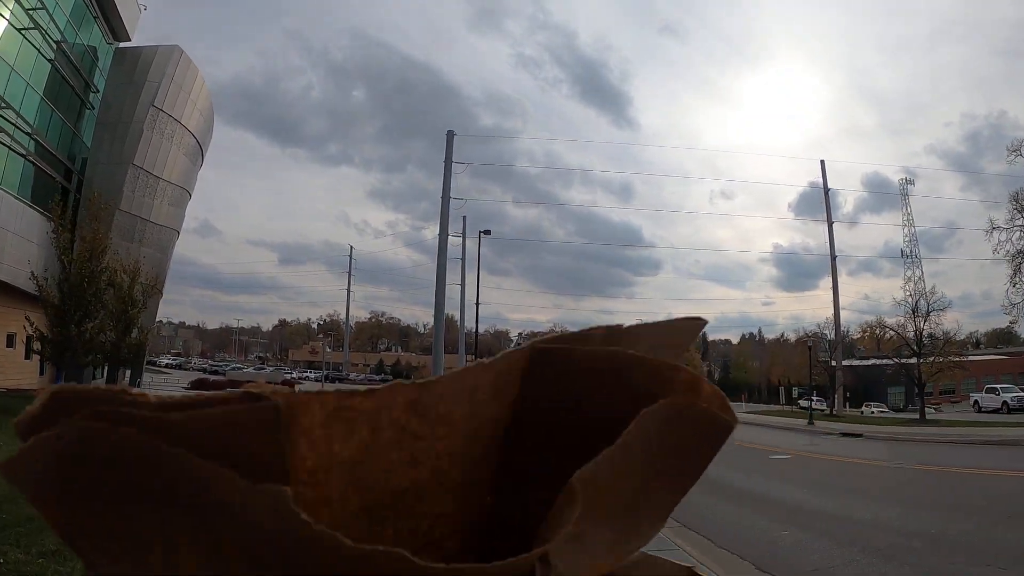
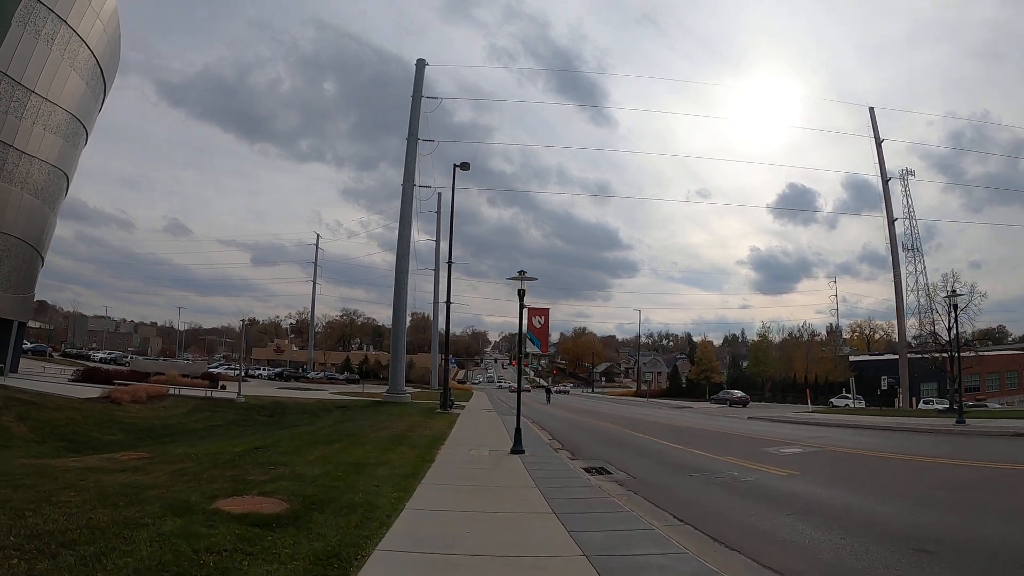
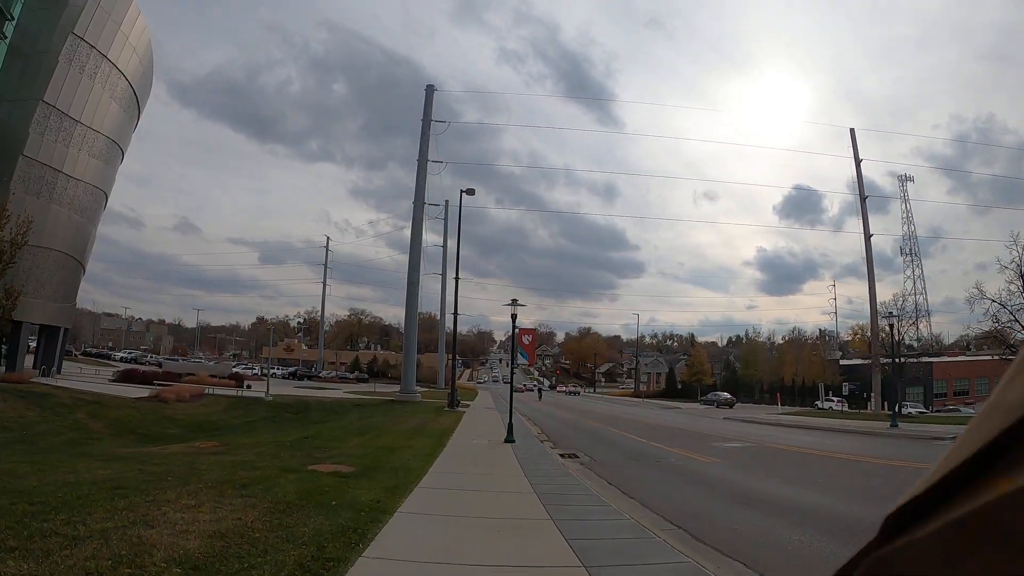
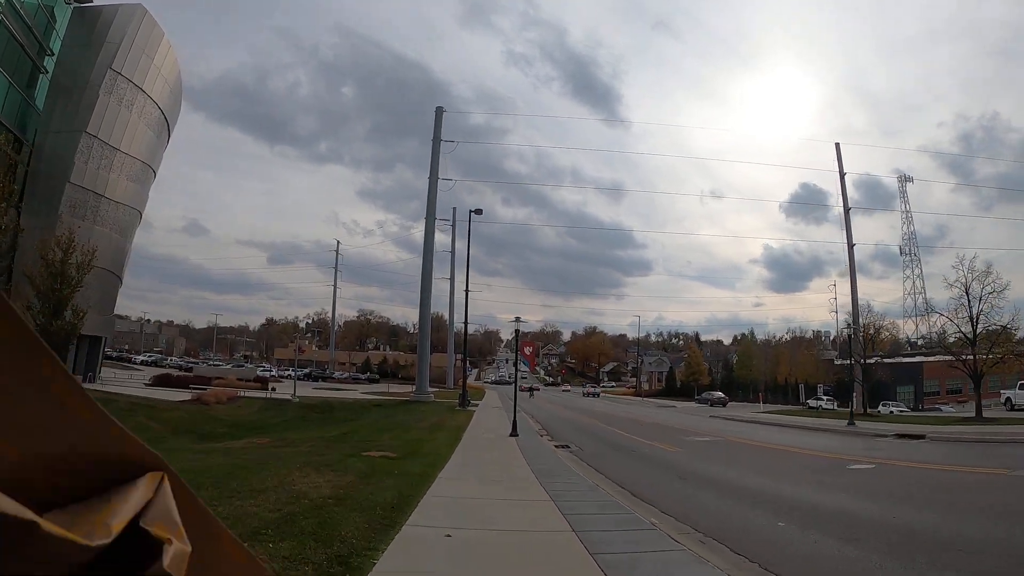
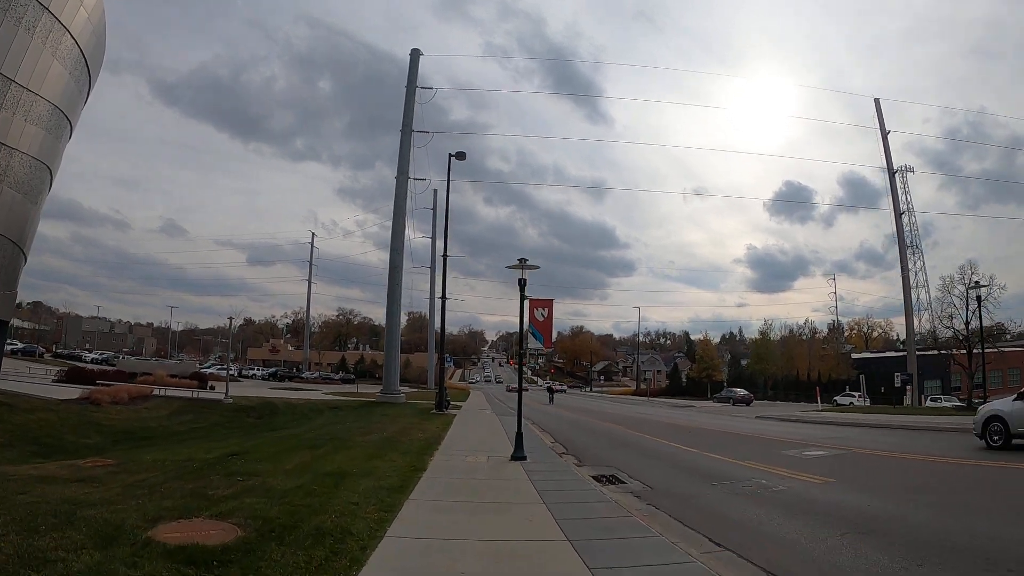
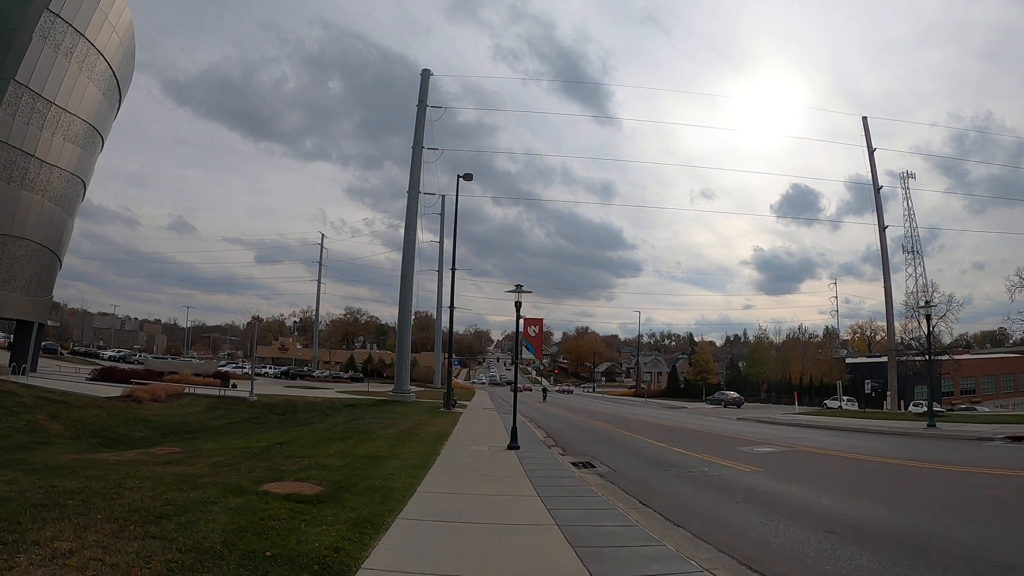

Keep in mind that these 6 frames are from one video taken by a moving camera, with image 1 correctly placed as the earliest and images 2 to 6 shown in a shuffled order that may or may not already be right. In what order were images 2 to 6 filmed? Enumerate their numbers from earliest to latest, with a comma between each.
4, 3, 6, 2, 5
